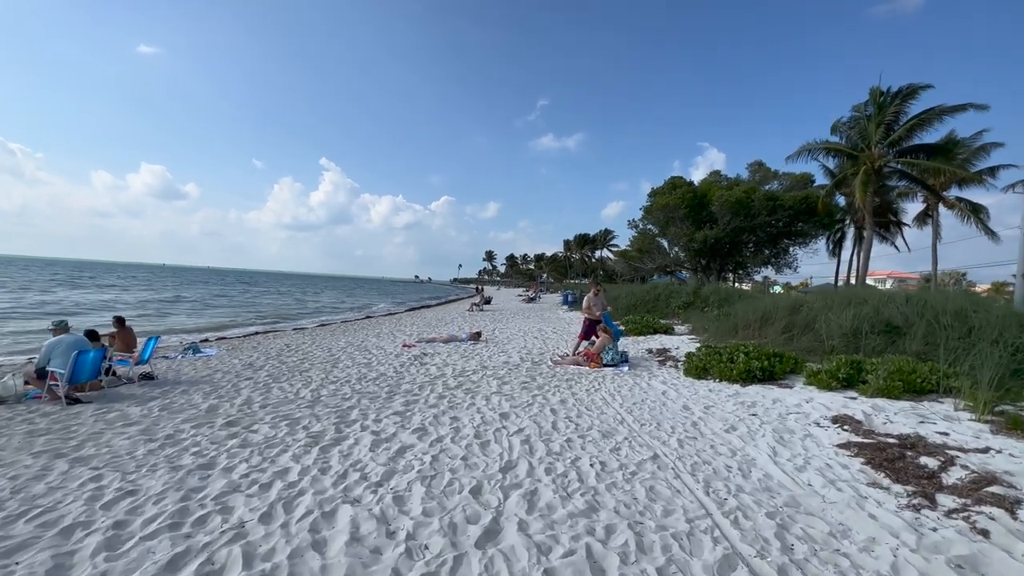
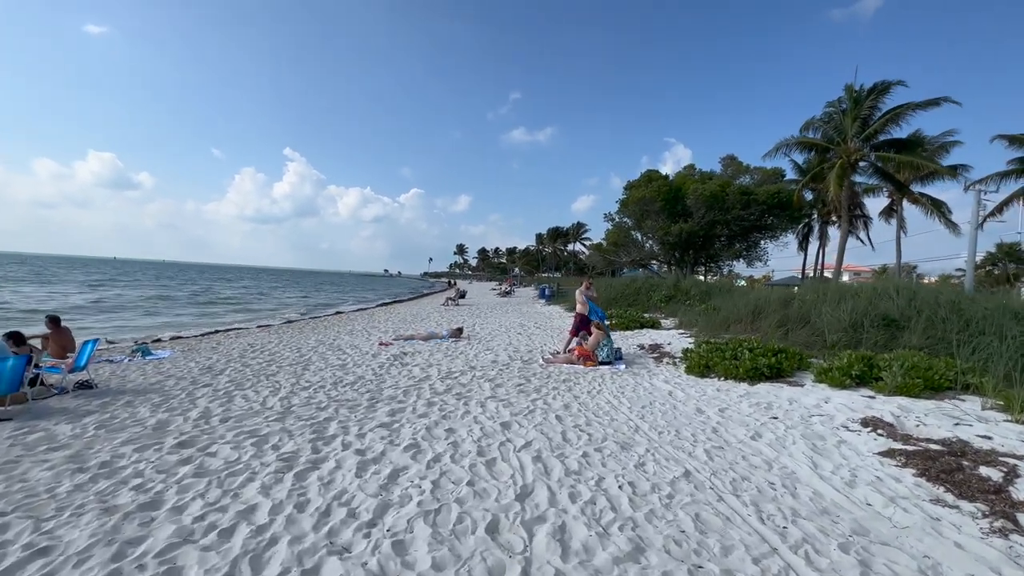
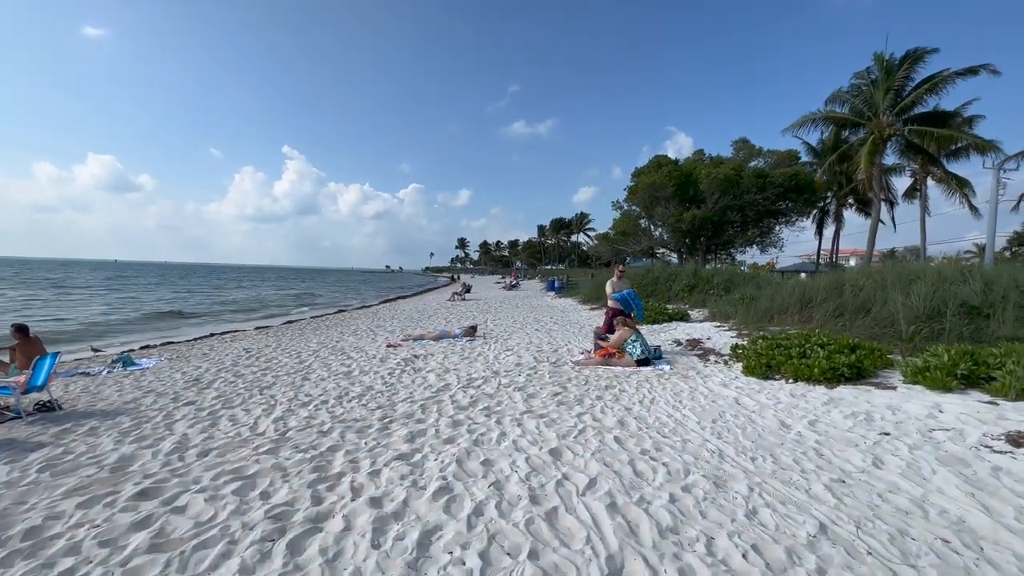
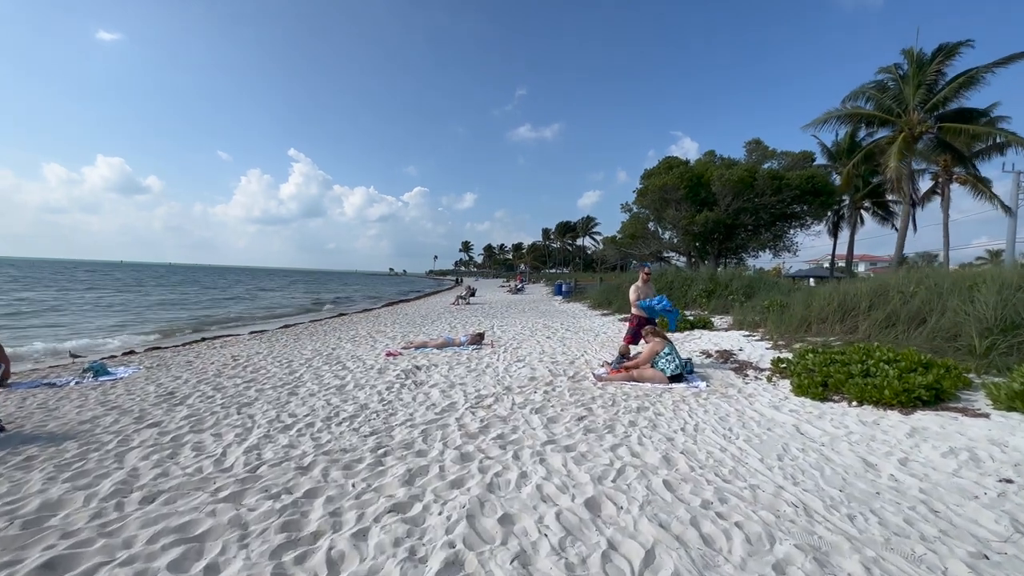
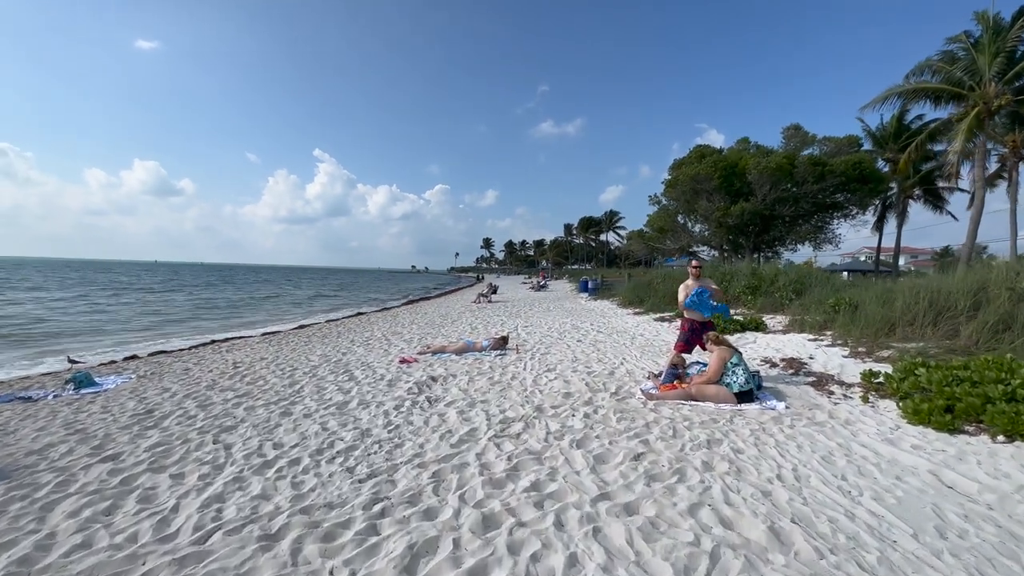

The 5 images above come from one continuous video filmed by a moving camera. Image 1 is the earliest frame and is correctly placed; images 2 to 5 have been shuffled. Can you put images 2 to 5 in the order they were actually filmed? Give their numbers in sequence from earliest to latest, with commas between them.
2, 3, 4, 5
